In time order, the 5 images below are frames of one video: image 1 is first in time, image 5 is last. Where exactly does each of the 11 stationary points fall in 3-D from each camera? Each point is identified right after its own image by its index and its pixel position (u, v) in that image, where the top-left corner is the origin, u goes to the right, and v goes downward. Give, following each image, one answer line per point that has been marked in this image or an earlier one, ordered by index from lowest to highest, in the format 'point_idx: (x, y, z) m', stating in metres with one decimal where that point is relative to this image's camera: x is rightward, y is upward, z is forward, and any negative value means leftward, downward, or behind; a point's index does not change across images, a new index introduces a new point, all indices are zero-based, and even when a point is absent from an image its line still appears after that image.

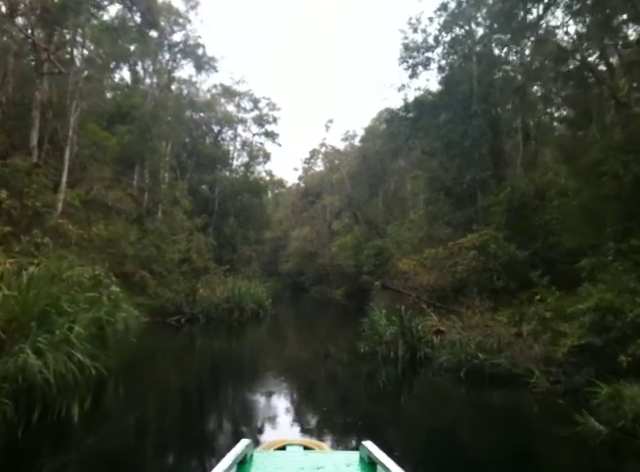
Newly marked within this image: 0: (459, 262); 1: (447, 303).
0: (+4.4, -0.9, +14.8) m
1: (+4.4, -2.3, +15.8) m
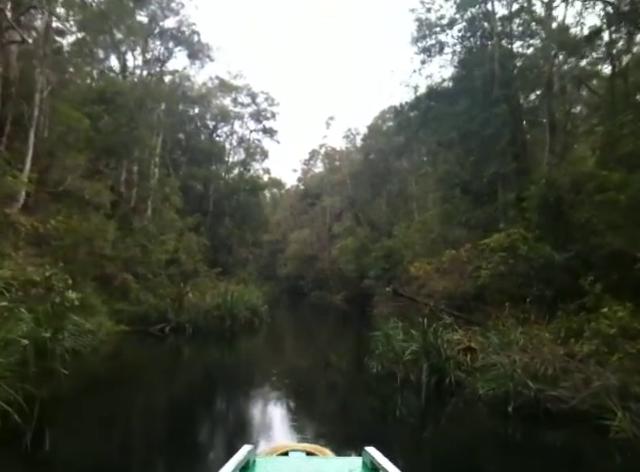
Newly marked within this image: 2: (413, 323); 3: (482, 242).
0: (+4.5, -0.9, +12.9) m
1: (+4.5, -2.3, +13.9) m
2: (+2.2, -2.0, +10.7) m
3: (+4.8, -0.2, +13.5) m
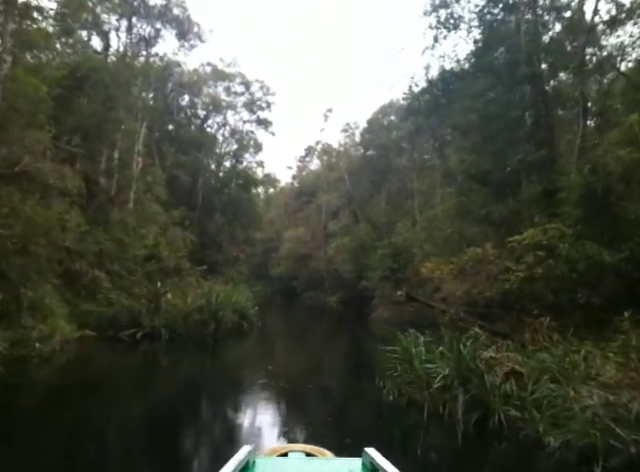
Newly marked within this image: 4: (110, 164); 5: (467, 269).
0: (+4.5, -0.8, +11.0) m
1: (+4.5, -2.2, +11.9) m
2: (+2.2, -1.9, +8.7) m
3: (+4.7, -0.1, +11.5) m
4: (-8.9, +3.1, +19.7) m
5: (+4.0, -0.9, +12.9) m
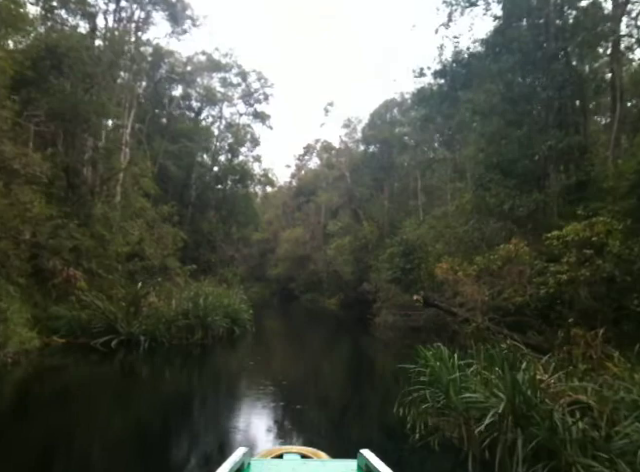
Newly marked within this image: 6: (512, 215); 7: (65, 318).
0: (+4.6, -0.7, +9.4) m
1: (+4.5, -2.1, +10.3) m
2: (+2.2, -1.8, +7.1) m
3: (+4.8, 0.0, +9.9) m
4: (-8.8, +3.2, +18.1) m
5: (+4.1, -0.8, +11.3) m
6: (+5.3, +0.6, +12.9) m
7: (-7.4, -2.4, +13.6) m
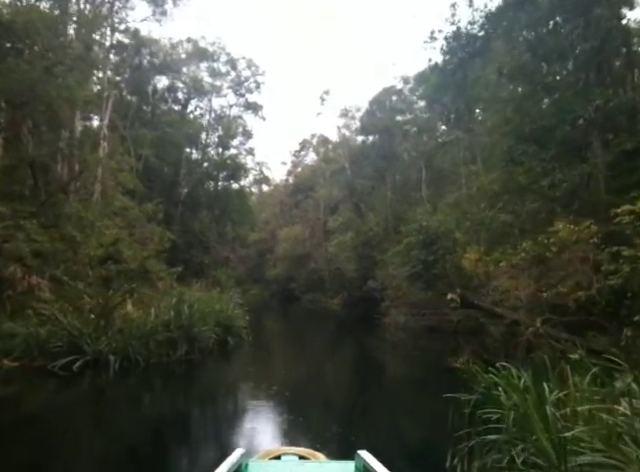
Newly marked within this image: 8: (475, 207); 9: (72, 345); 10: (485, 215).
0: (+4.7, -0.3, +7.4) m
1: (+4.7, -1.7, +8.3) m
2: (+2.4, -1.5, +5.1) m
3: (+4.9, +0.4, +7.9) m
4: (-8.9, +3.1, +16.0) m
5: (+4.2, -0.5, +9.3) m
6: (+5.4, +1.0, +10.9) m
7: (-7.3, -2.4, +11.5) m
8: (+4.9, +0.9, +14.7) m
9: (-6.1, -2.7, +11.8) m
10: (+4.6, +0.7, +13.2) m
